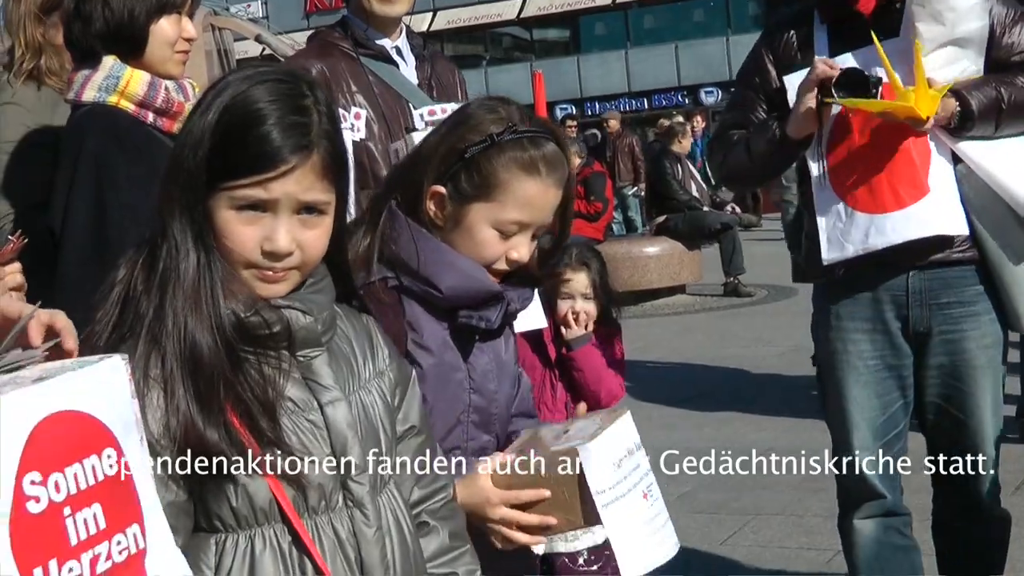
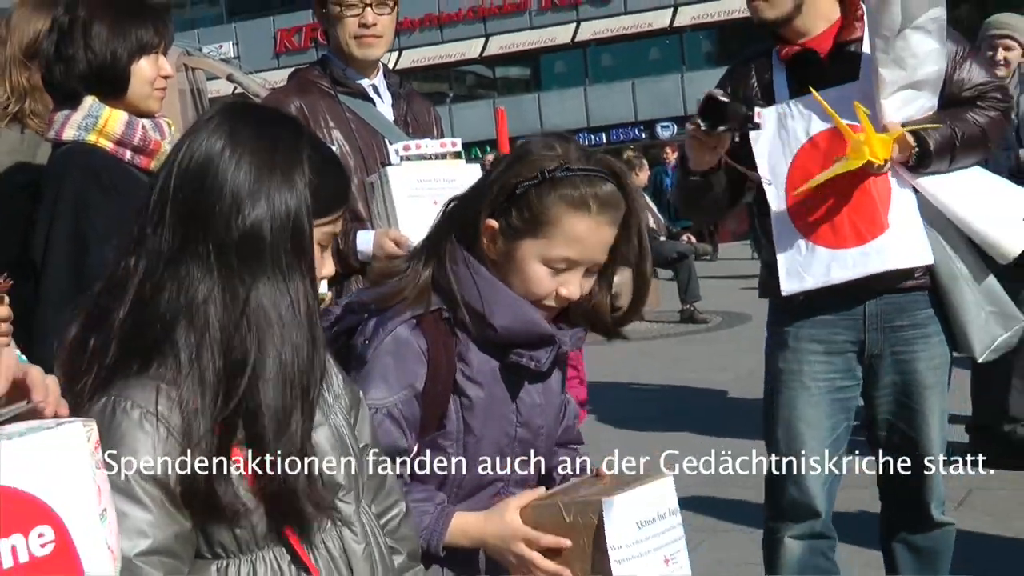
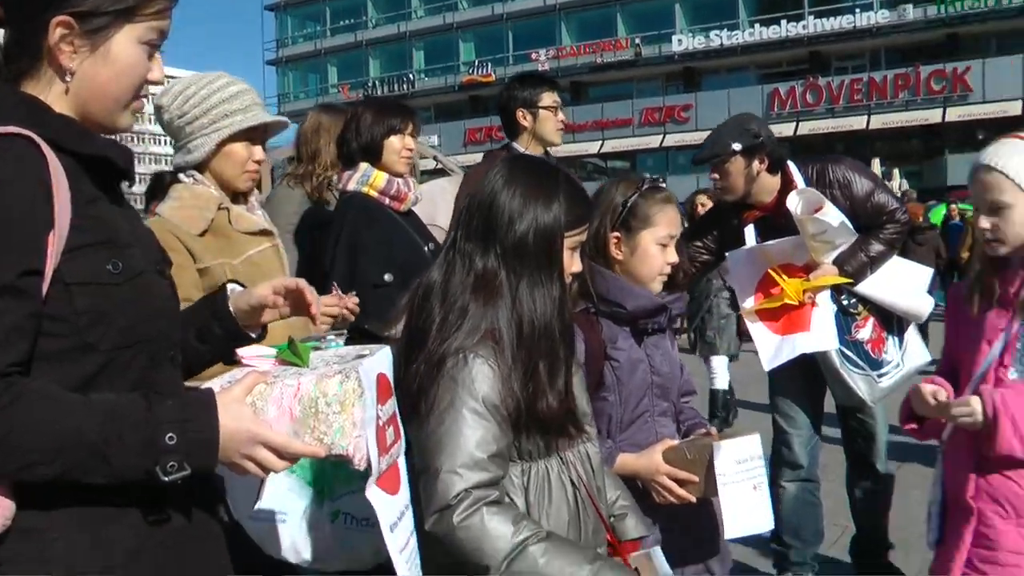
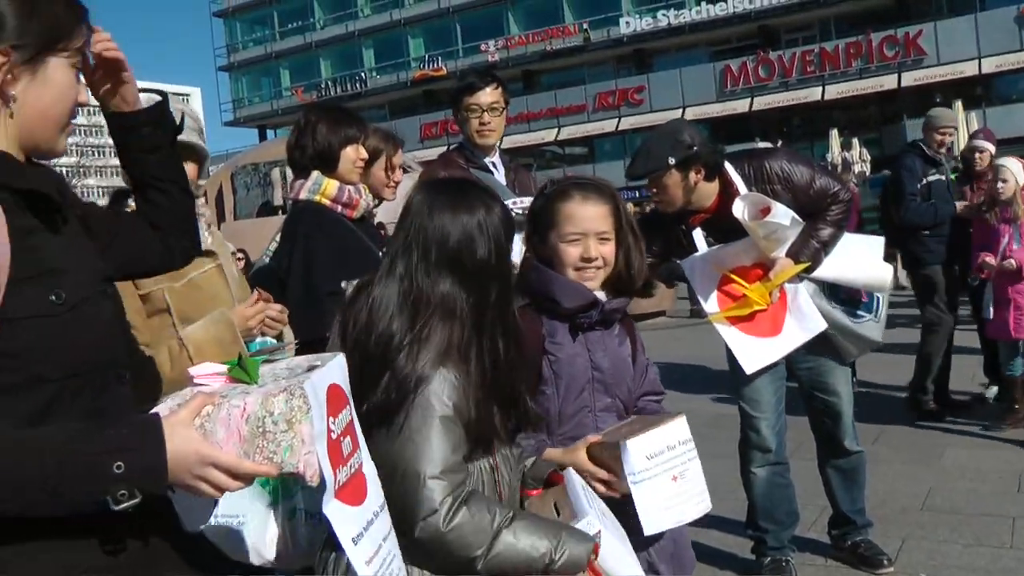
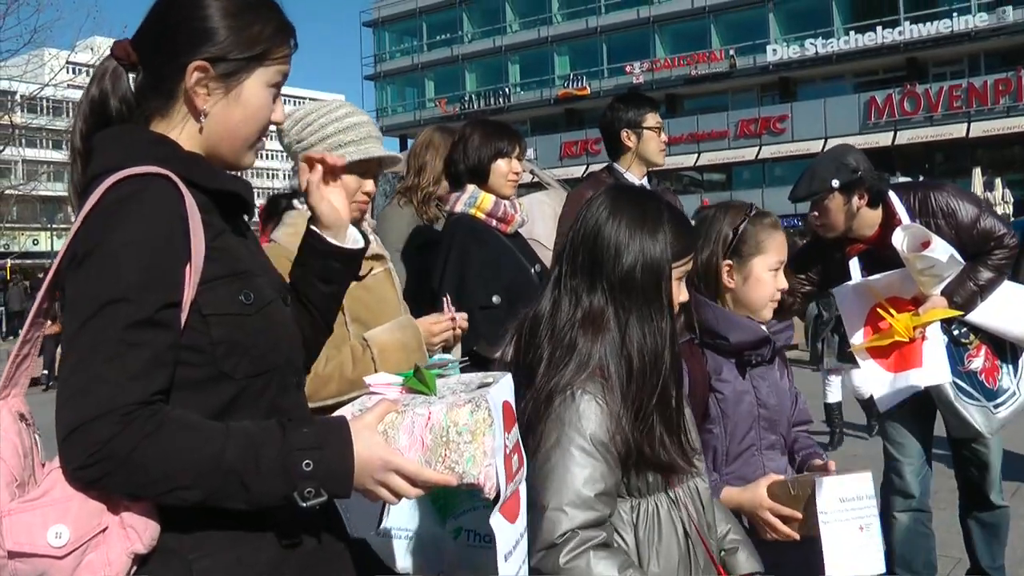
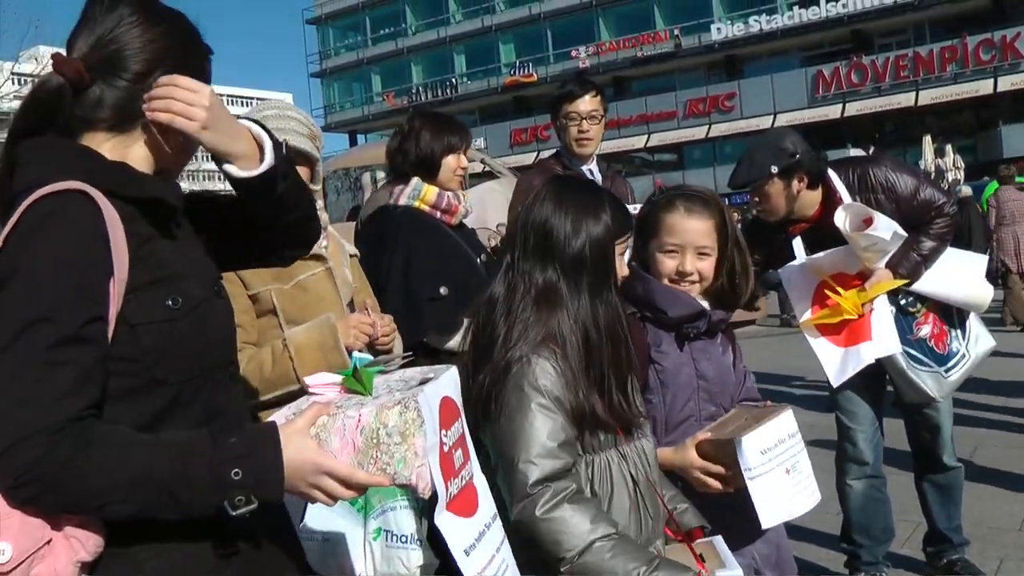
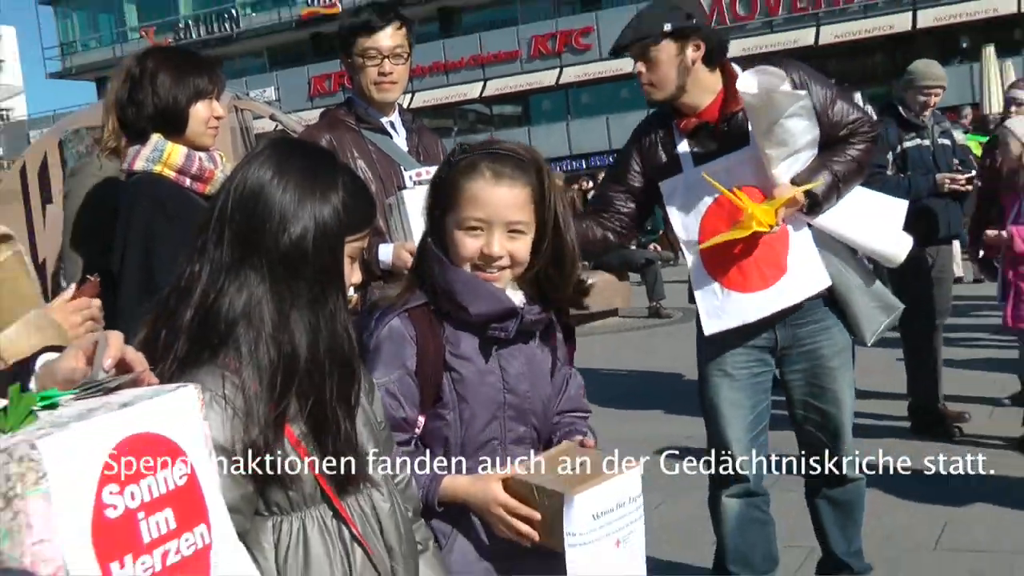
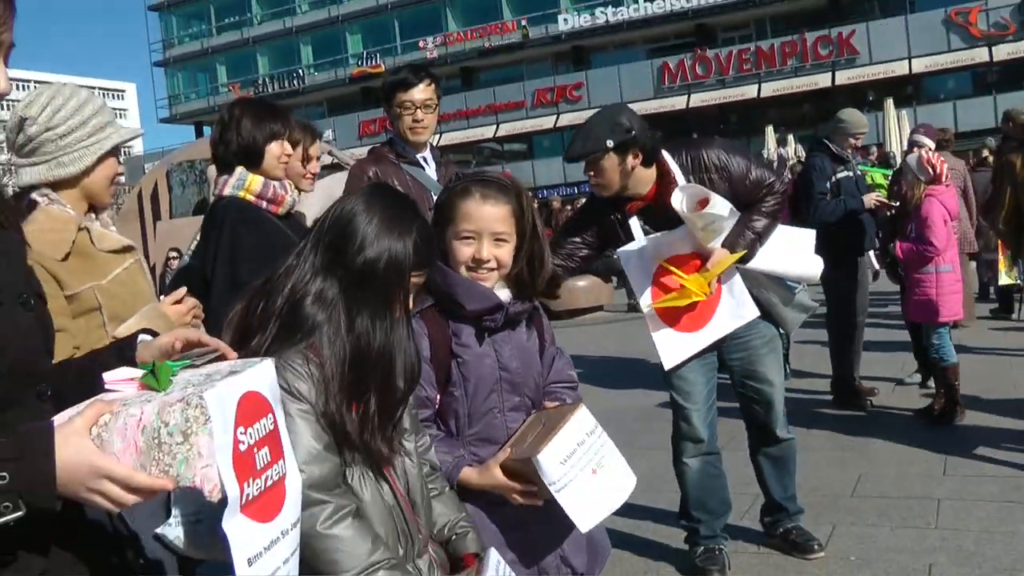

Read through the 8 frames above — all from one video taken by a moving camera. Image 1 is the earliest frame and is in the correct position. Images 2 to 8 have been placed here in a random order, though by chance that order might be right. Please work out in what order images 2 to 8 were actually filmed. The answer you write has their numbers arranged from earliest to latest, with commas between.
2, 7, 8, 4, 6, 5, 3
